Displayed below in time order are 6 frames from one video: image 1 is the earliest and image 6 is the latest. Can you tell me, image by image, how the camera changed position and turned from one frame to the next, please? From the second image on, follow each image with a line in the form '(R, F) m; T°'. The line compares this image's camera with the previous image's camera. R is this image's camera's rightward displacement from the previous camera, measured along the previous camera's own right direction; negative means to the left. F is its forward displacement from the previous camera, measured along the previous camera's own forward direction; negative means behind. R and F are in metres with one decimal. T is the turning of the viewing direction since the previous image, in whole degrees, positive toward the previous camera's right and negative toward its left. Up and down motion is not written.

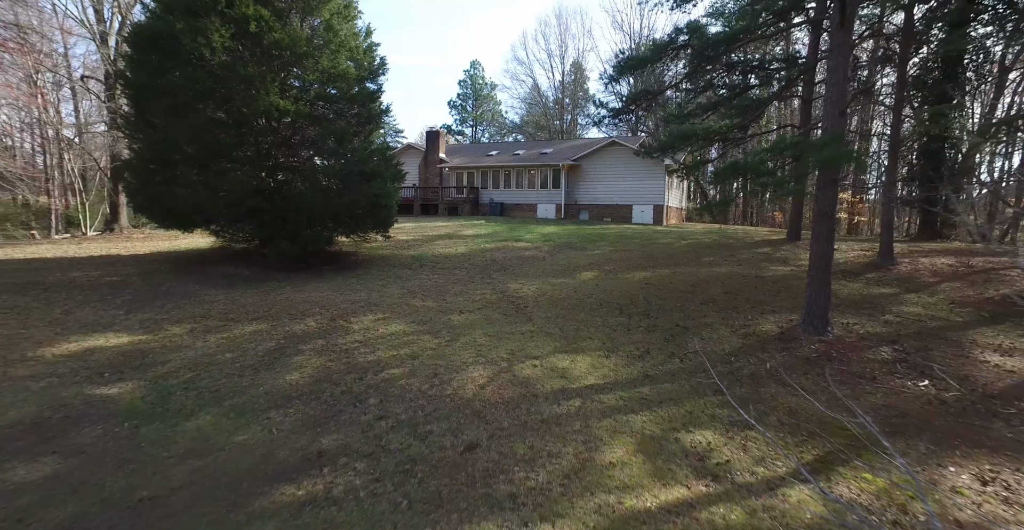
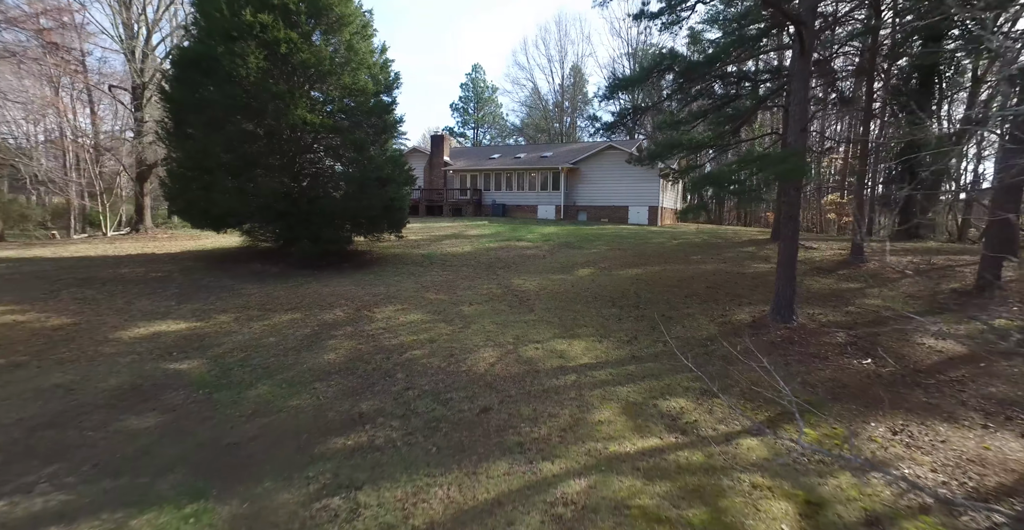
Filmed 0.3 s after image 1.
(-0.1, -1.0) m; 0°
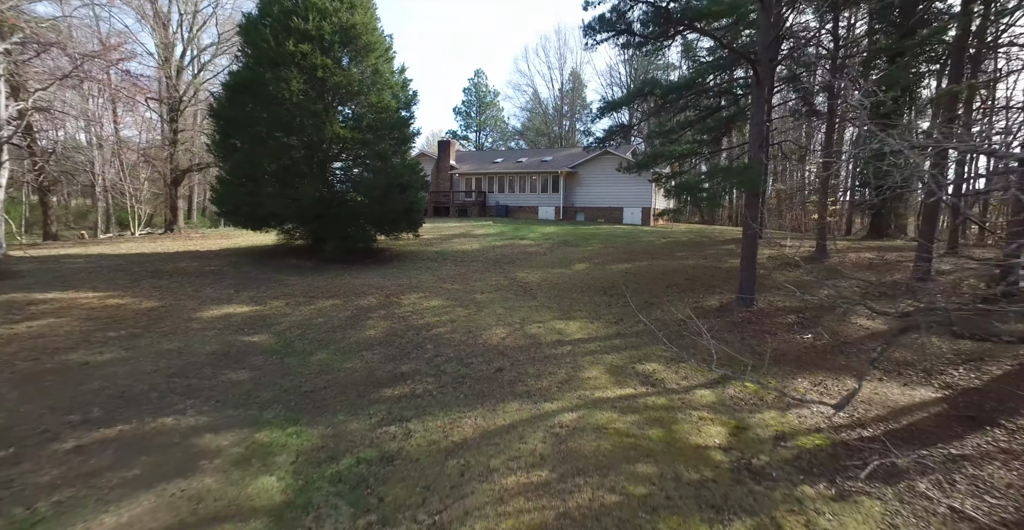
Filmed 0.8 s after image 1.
(-0.1, -1.5) m; 0°
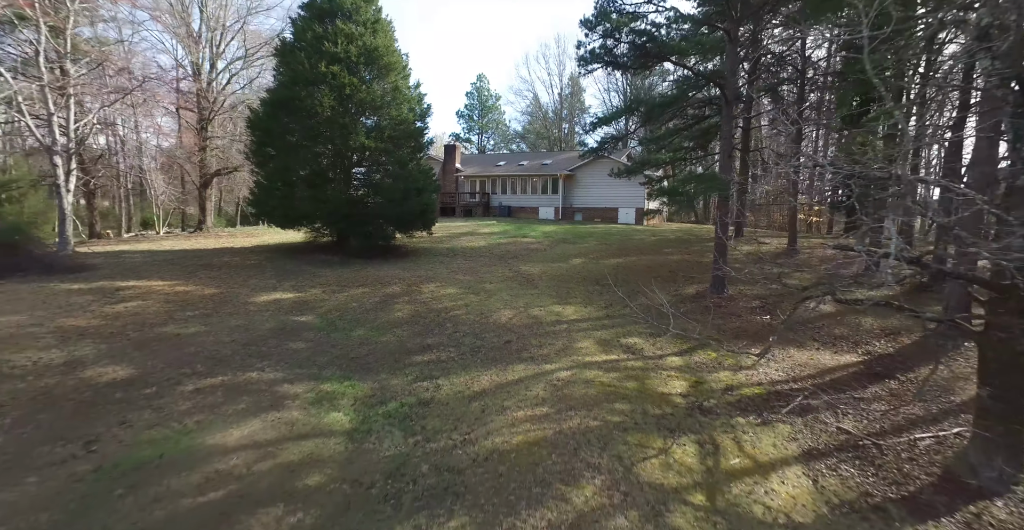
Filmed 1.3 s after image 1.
(-0.1, -1.5) m; 0°
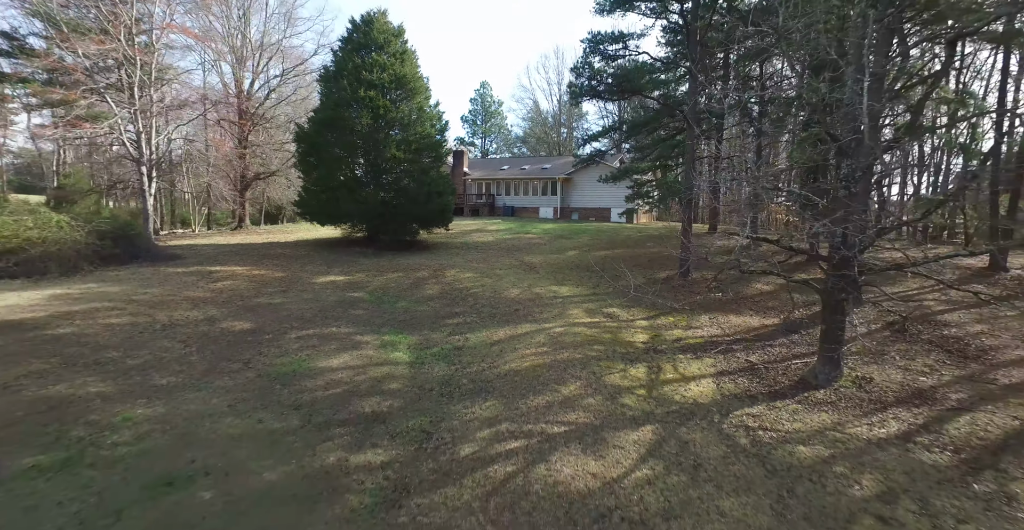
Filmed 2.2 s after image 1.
(-0.2, -2.5) m; 0°
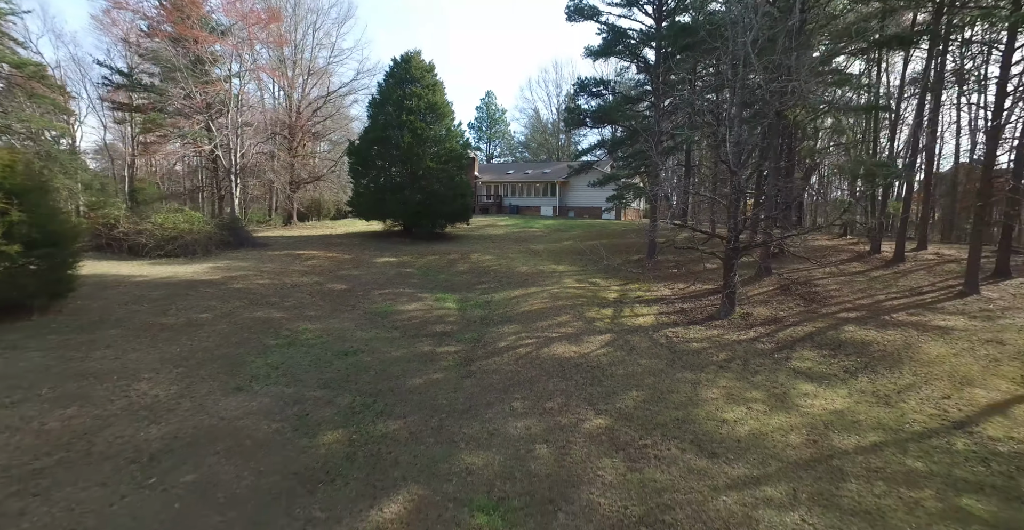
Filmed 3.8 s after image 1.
(-0.3, -3.9) m; 0°
